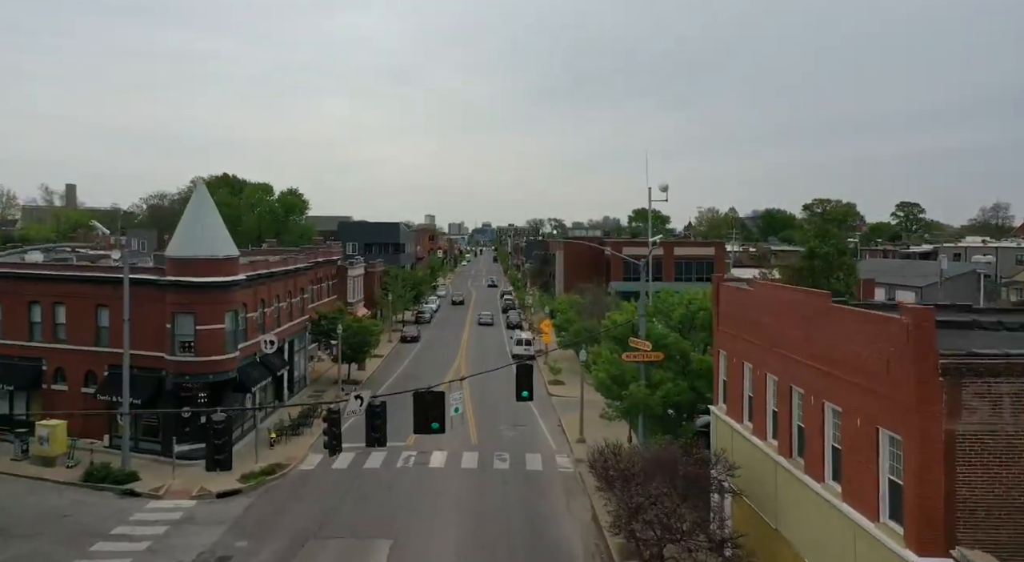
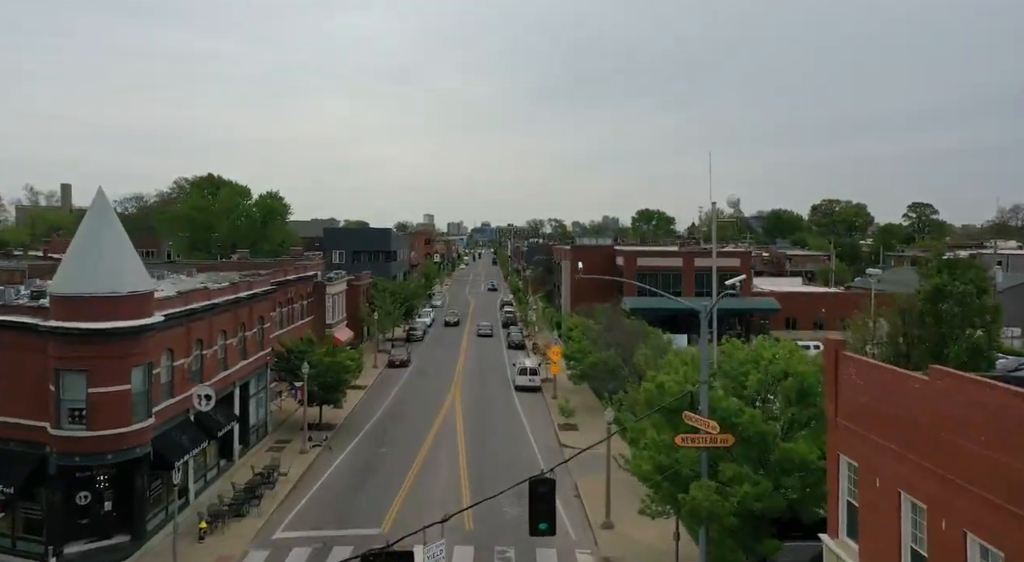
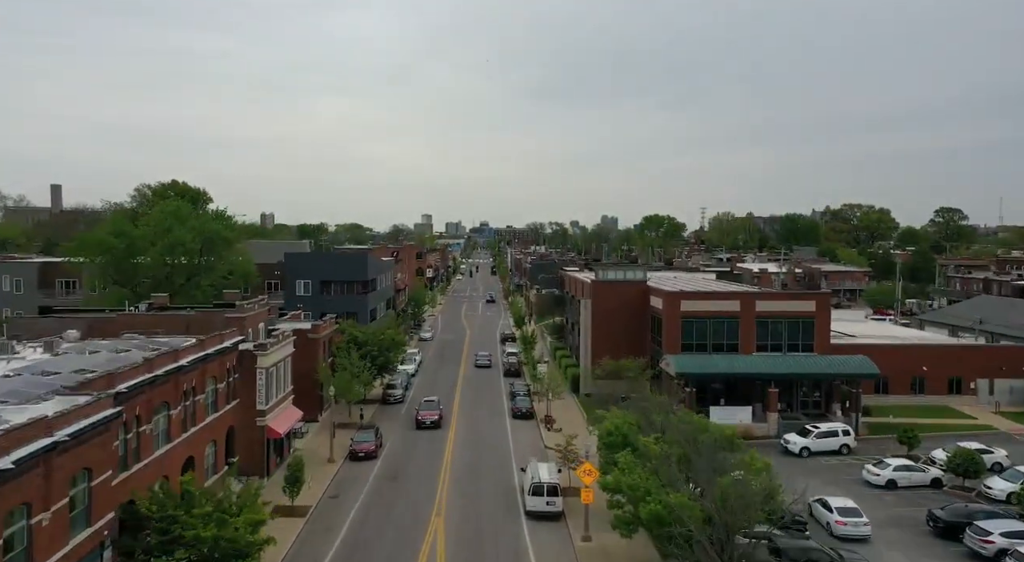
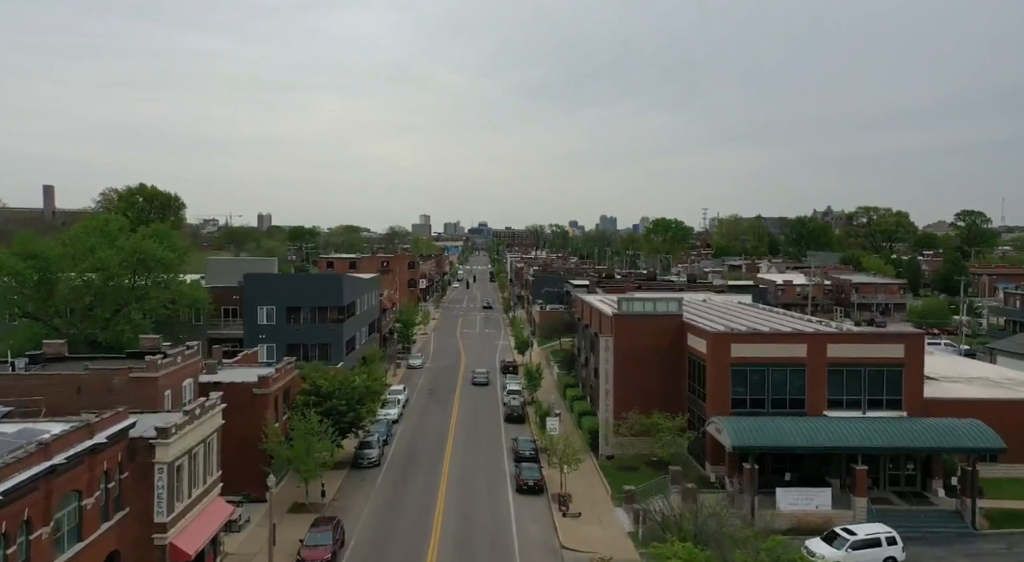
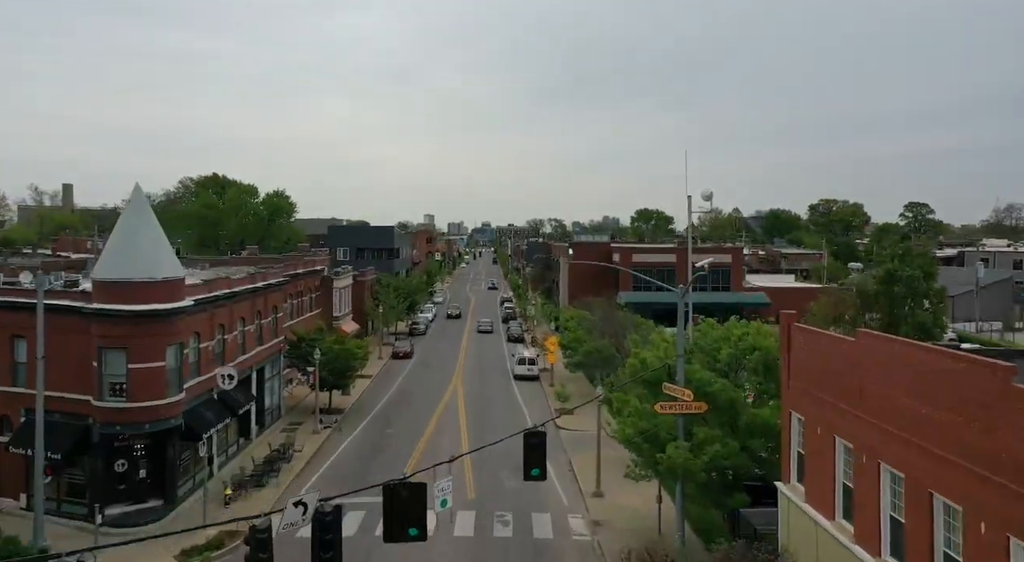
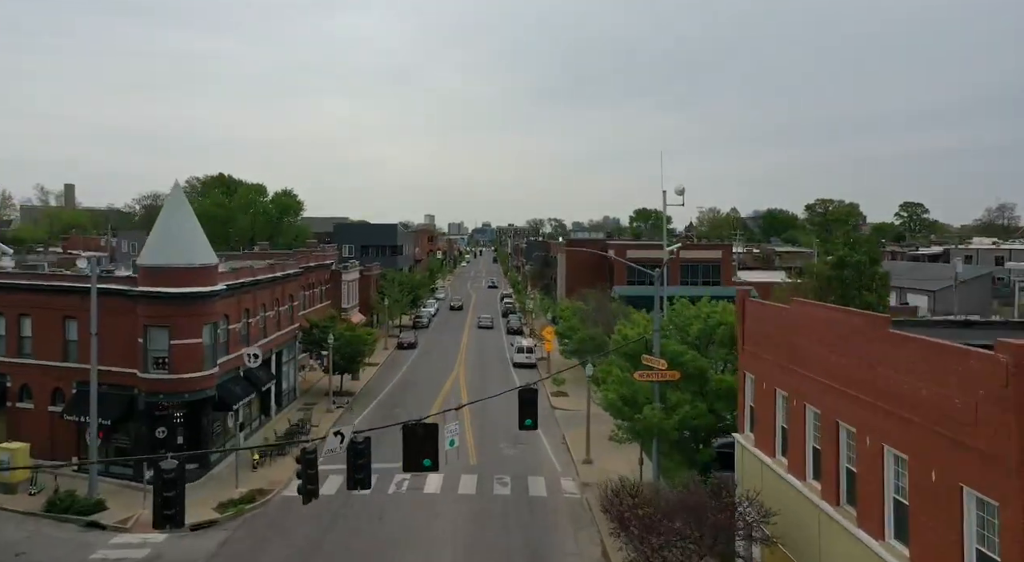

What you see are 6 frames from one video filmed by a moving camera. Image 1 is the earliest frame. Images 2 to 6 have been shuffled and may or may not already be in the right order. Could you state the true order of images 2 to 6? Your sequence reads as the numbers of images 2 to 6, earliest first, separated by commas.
6, 5, 2, 3, 4
